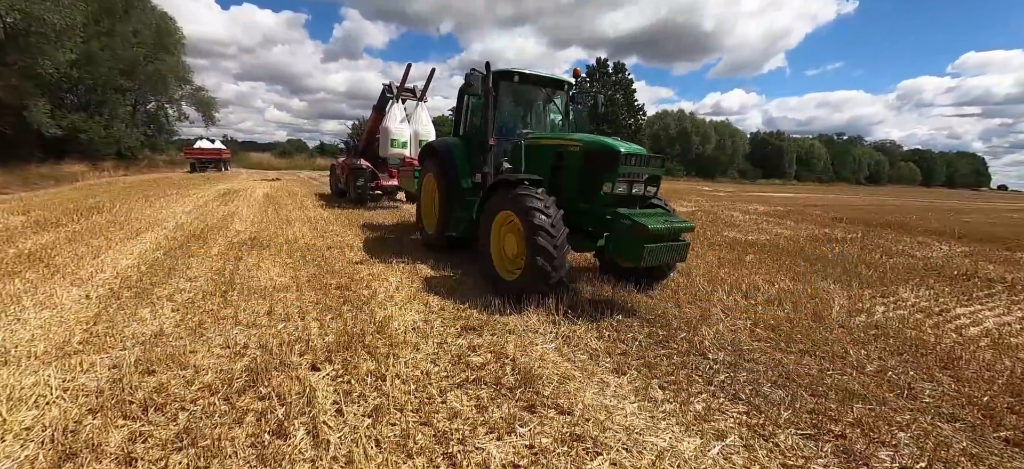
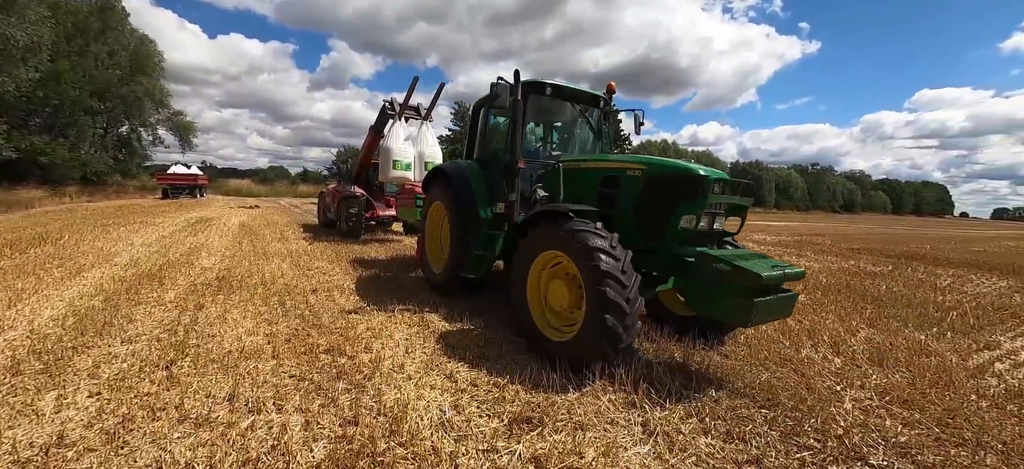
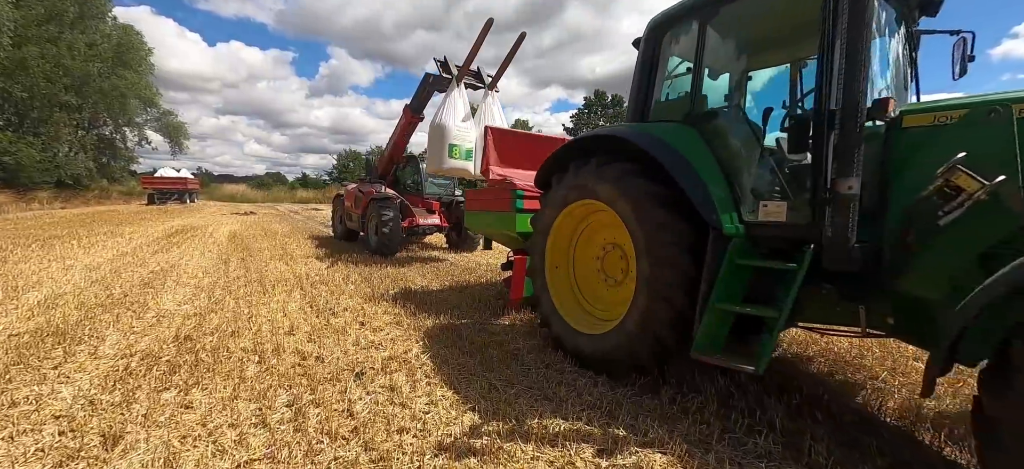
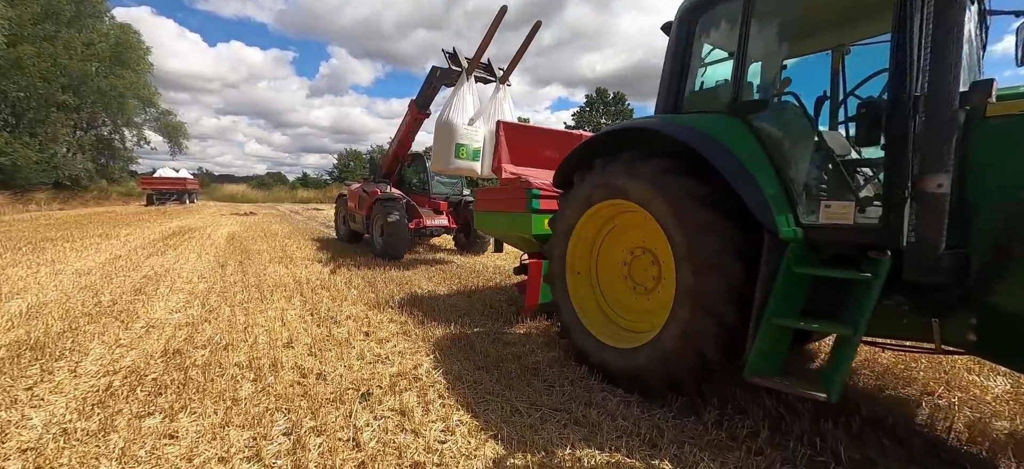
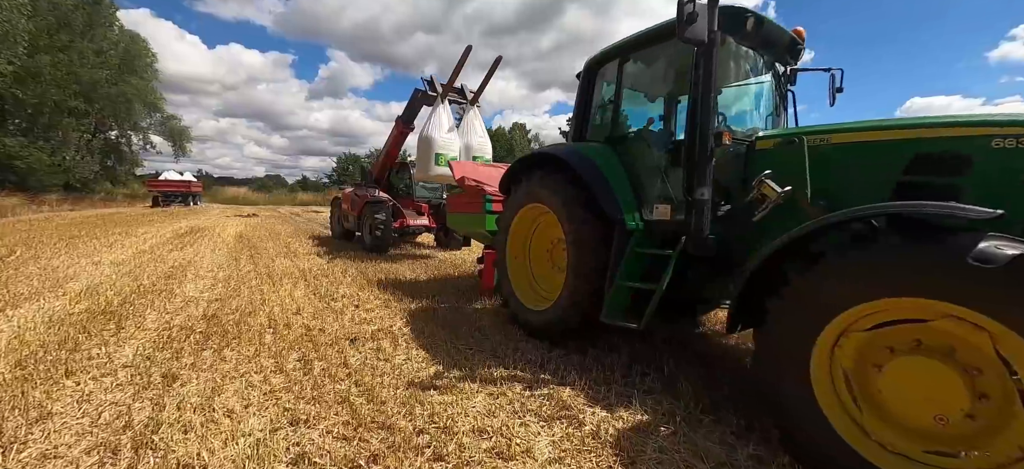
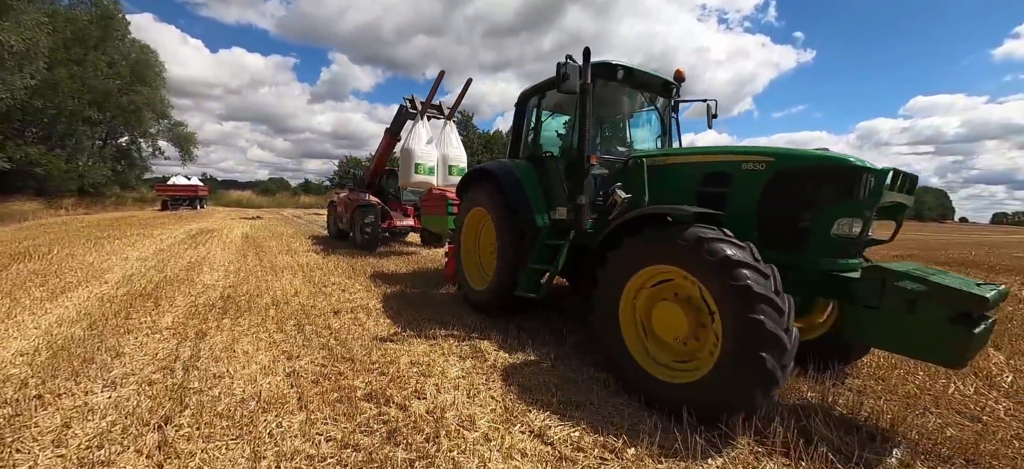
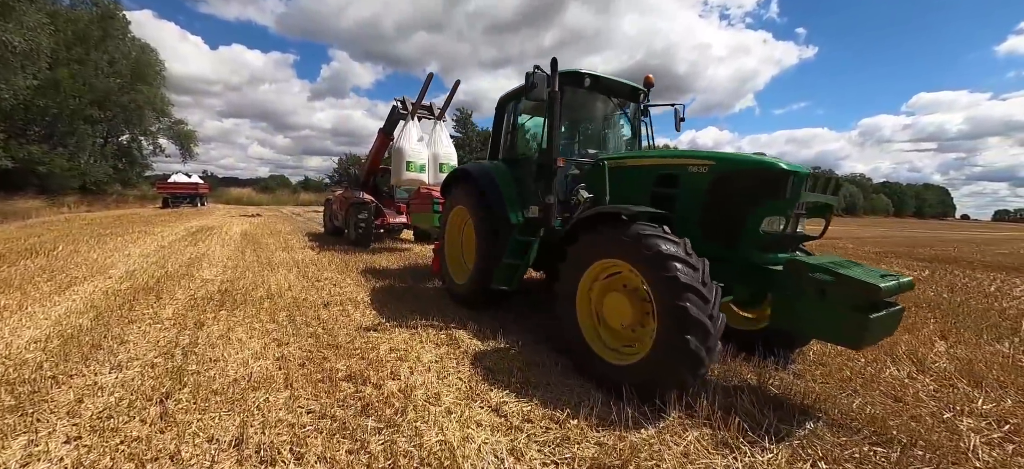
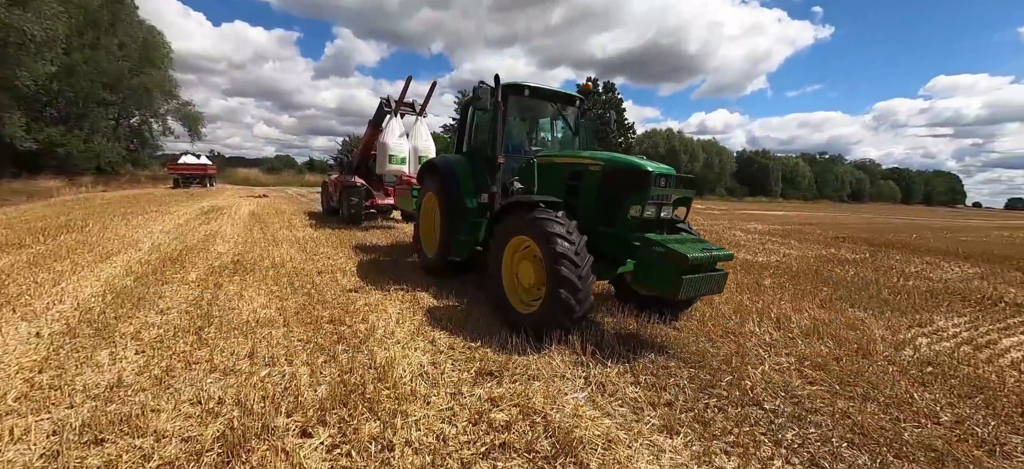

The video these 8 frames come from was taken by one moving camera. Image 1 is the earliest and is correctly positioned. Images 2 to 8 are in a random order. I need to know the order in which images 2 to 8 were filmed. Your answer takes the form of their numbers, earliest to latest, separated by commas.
8, 2, 7, 6, 5, 3, 4
